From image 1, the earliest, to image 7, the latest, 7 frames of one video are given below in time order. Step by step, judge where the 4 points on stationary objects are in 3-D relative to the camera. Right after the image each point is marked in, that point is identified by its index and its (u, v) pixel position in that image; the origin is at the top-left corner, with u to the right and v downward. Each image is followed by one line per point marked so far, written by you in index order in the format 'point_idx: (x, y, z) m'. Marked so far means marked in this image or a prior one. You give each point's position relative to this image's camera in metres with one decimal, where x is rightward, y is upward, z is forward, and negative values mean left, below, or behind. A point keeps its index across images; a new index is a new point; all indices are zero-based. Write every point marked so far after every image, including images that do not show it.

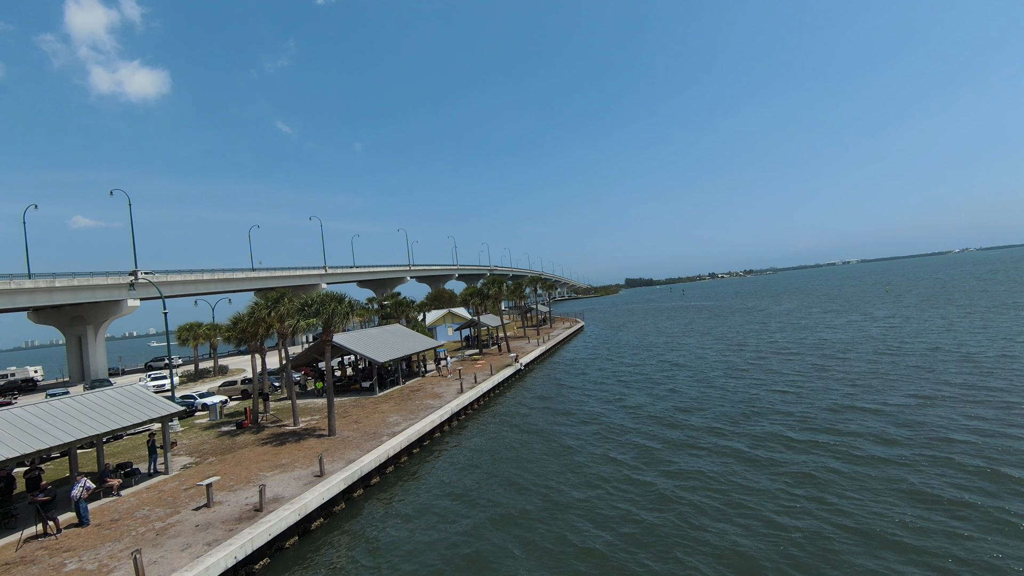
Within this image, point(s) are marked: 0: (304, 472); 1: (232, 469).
0: (-7.2, -6.4, +17.7) m
1: (-10.3, -6.7, +18.9) m
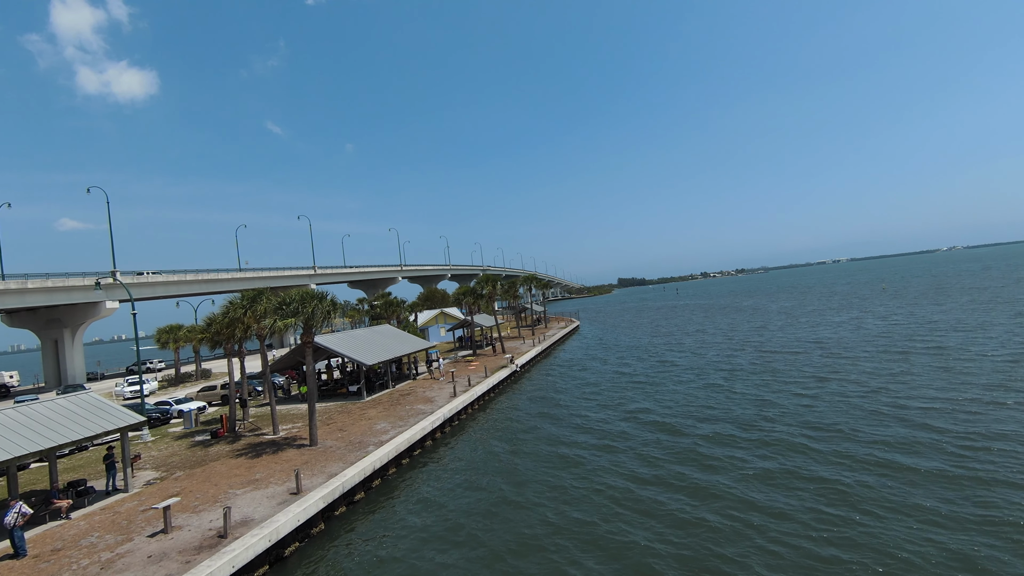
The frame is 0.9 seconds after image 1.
0: (-7.3, -6.2, +15.9) m
1: (-10.4, -6.6, +17.0) m
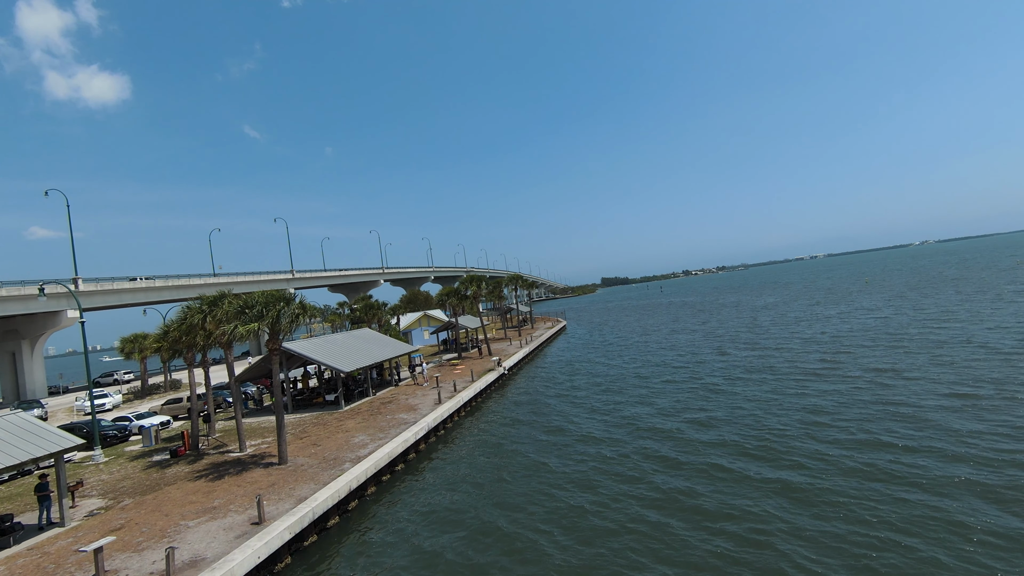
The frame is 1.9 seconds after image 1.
0: (-7.4, -6.2, +13.9) m
1: (-10.6, -6.6, +14.9) m
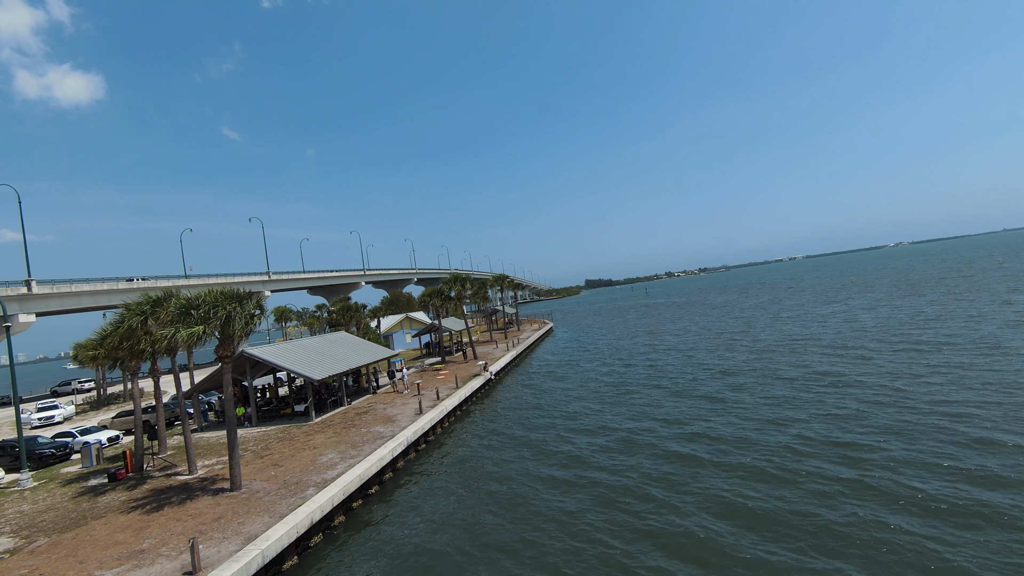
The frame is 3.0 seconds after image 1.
0: (-7.6, -6.1, +11.3) m
1: (-10.8, -6.5, +12.2) m
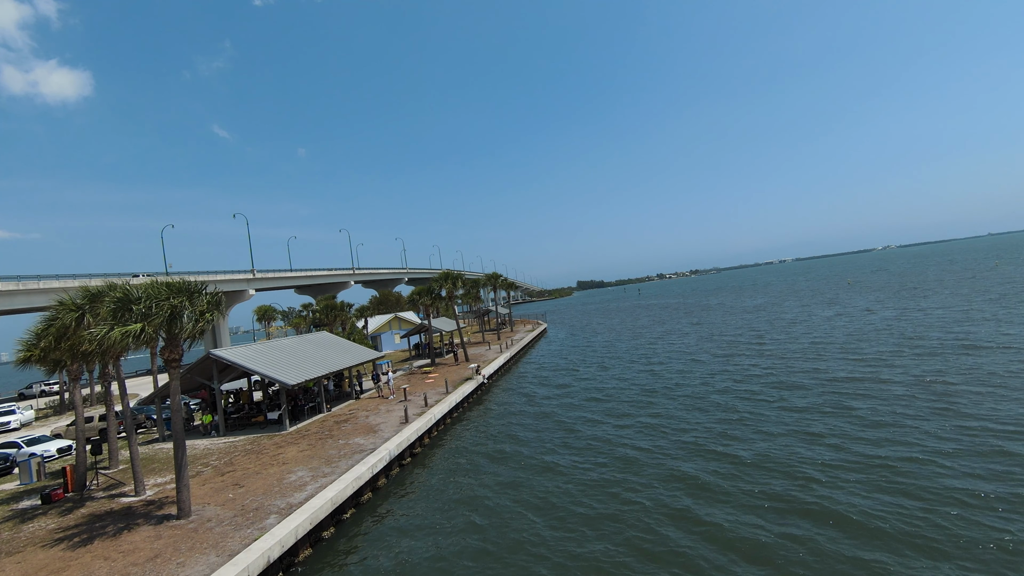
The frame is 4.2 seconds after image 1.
0: (-7.5, -5.9, +8.8) m
1: (-10.8, -6.3, +9.7) m
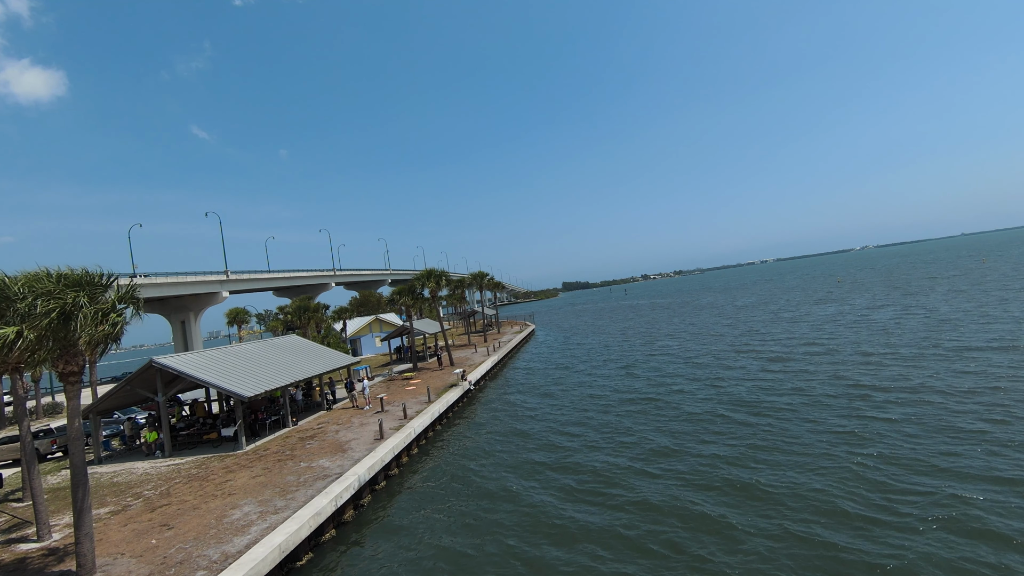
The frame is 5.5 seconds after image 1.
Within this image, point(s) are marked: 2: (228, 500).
0: (-7.5, -5.7, +5.8) m
1: (-10.7, -6.1, +6.6) m
2: (-8.0, -6.0, +14.5) m
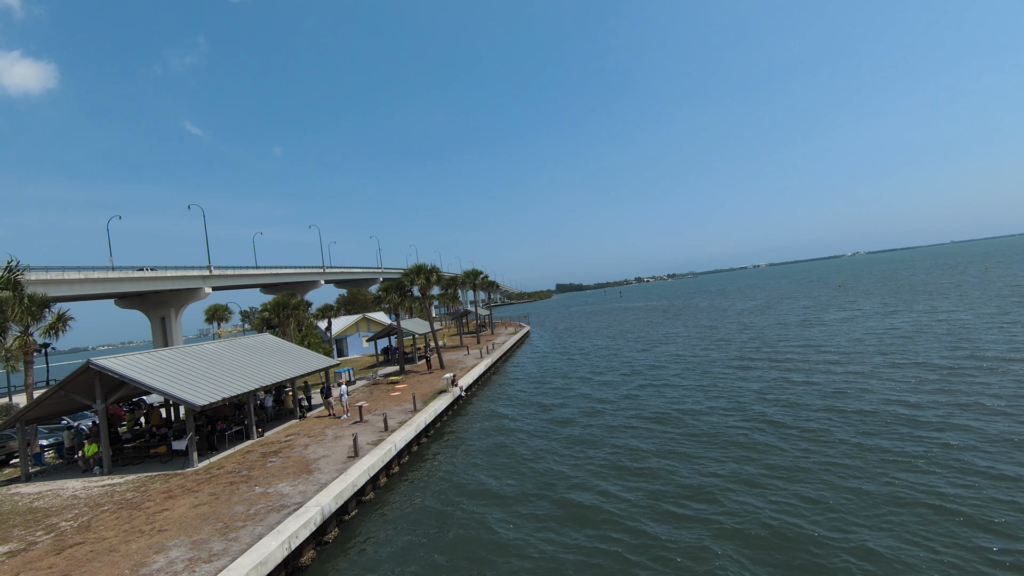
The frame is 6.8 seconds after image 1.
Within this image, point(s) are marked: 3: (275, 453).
0: (-7.4, -5.4, +2.9) m
1: (-10.7, -5.8, +3.7) m
2: (-8.0, -5.7, +11.6) m
3: (-8.2, -5.7, +17.8) m
